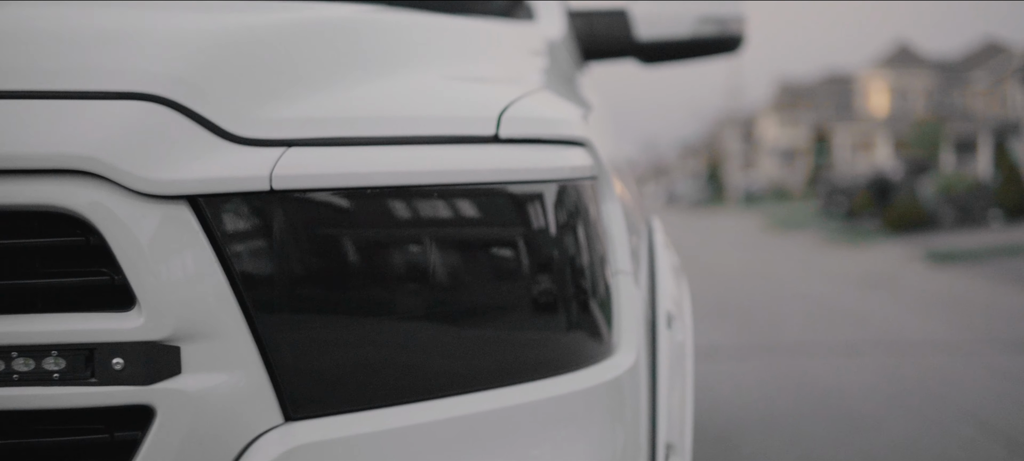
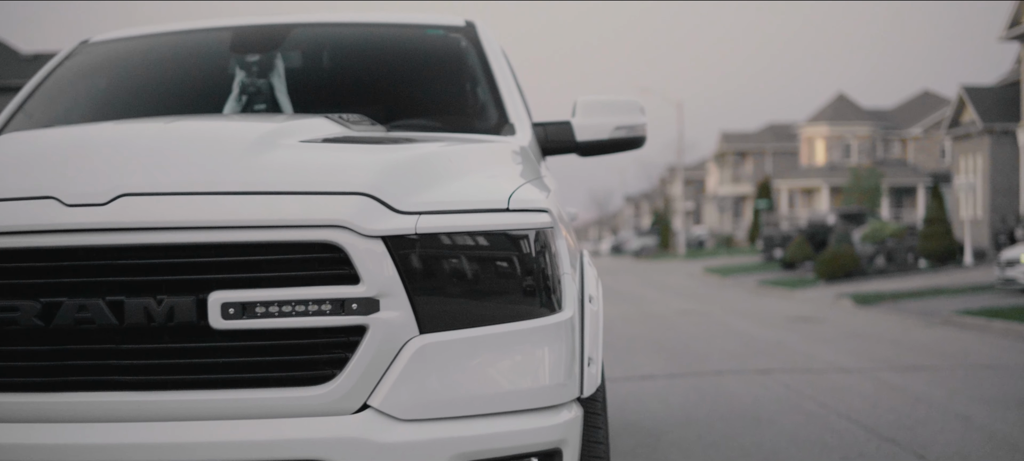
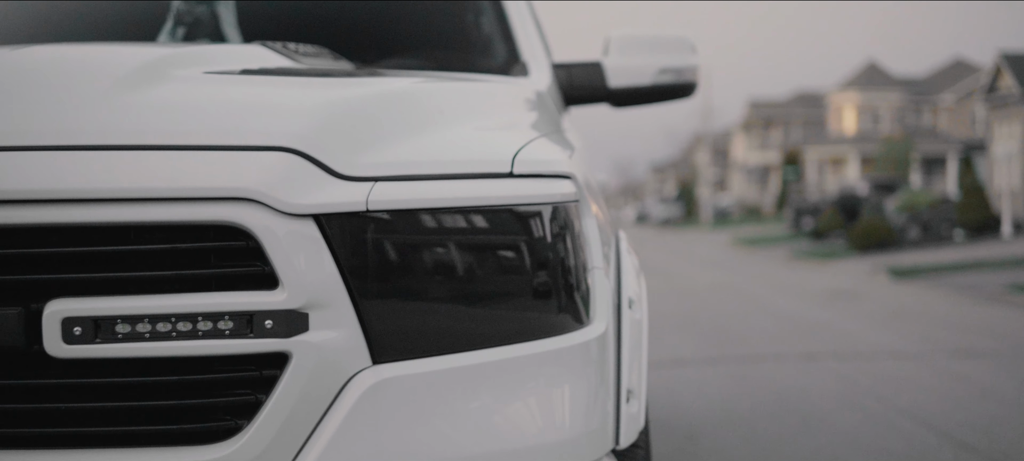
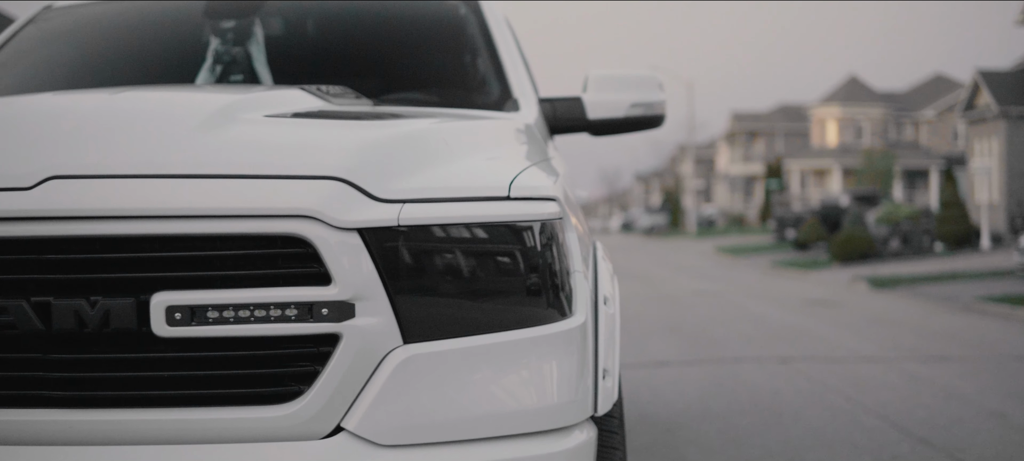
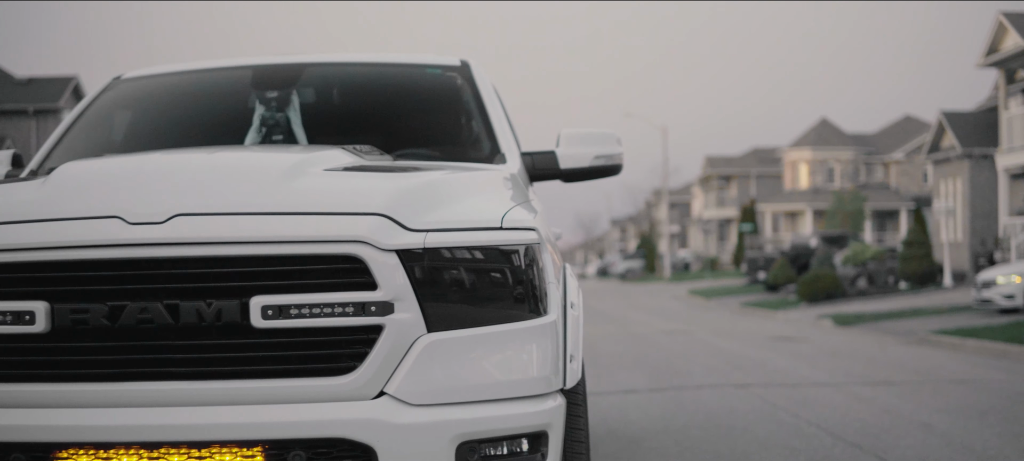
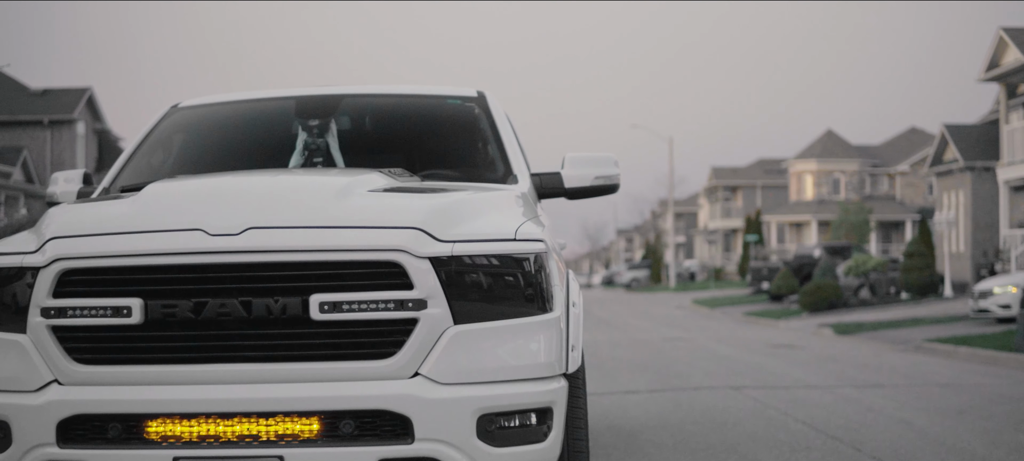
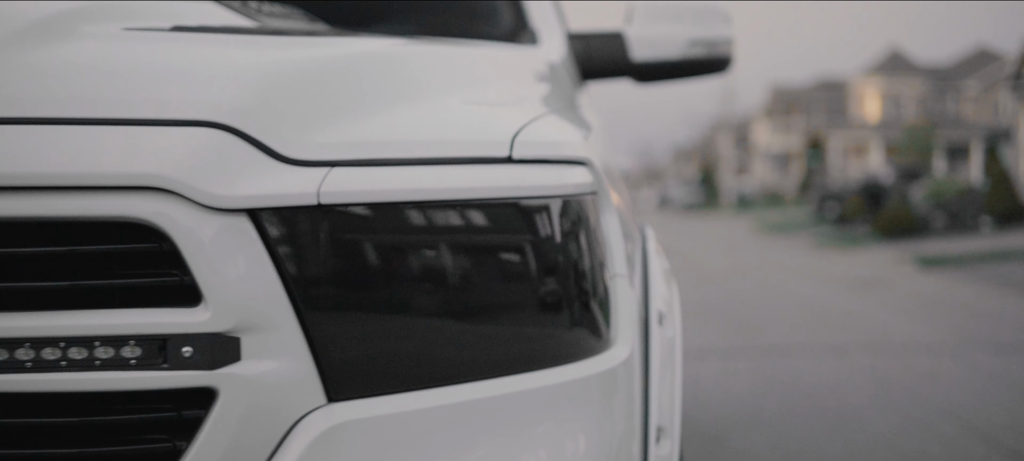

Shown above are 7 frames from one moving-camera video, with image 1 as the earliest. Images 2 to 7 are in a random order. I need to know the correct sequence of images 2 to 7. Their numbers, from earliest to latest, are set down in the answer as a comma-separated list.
7, 3, 4, 2, 5, 6
